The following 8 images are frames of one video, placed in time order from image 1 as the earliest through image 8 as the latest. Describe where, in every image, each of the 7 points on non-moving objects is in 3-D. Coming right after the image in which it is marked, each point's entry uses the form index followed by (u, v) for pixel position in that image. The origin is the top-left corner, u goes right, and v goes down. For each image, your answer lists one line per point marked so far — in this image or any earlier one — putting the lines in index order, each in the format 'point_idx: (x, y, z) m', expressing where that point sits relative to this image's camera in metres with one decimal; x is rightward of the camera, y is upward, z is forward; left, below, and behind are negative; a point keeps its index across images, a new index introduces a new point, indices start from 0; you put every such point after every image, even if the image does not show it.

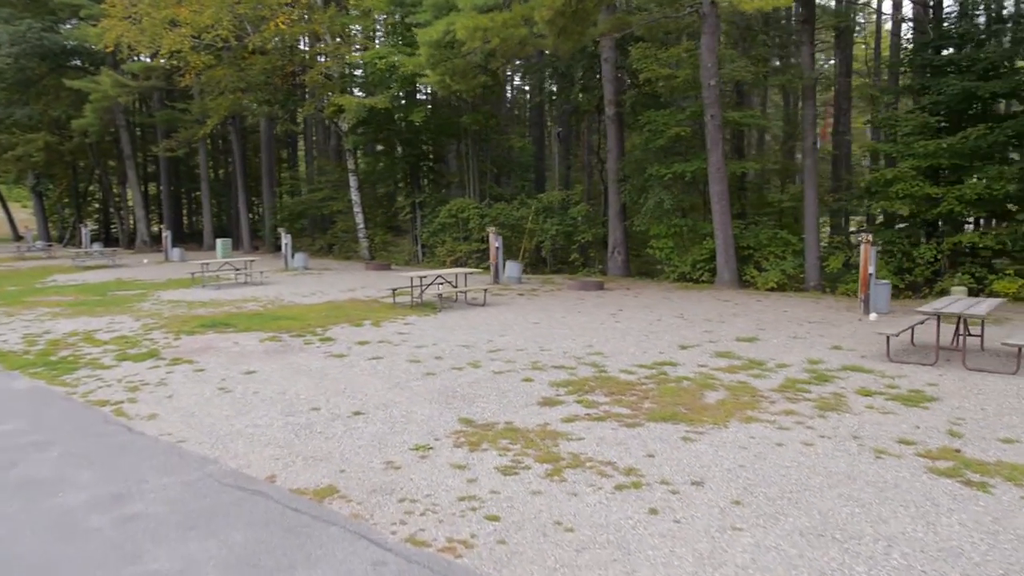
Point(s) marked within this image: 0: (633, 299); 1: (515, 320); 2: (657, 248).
0: (+2.0, -0.2, +12.9) m
1: (0.0, -0.4, +10.3) m
2: (+3.1, +0.9, +16.4) m
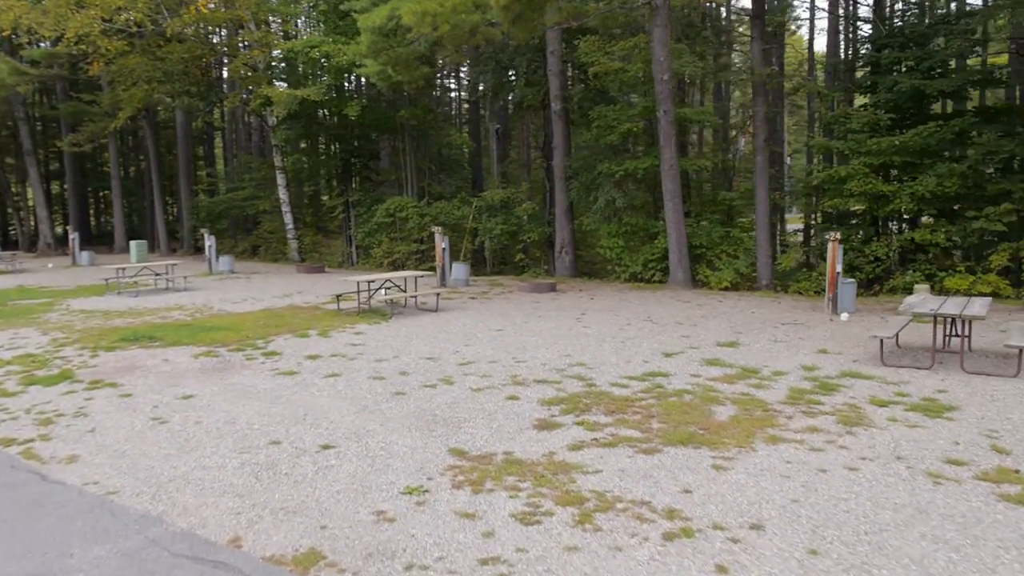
0: (+1.3, -0.2, +12.3) m
1: (-0.5, -0.5, +9.5) m
2: (+2.0, +0.8, +16.0) m
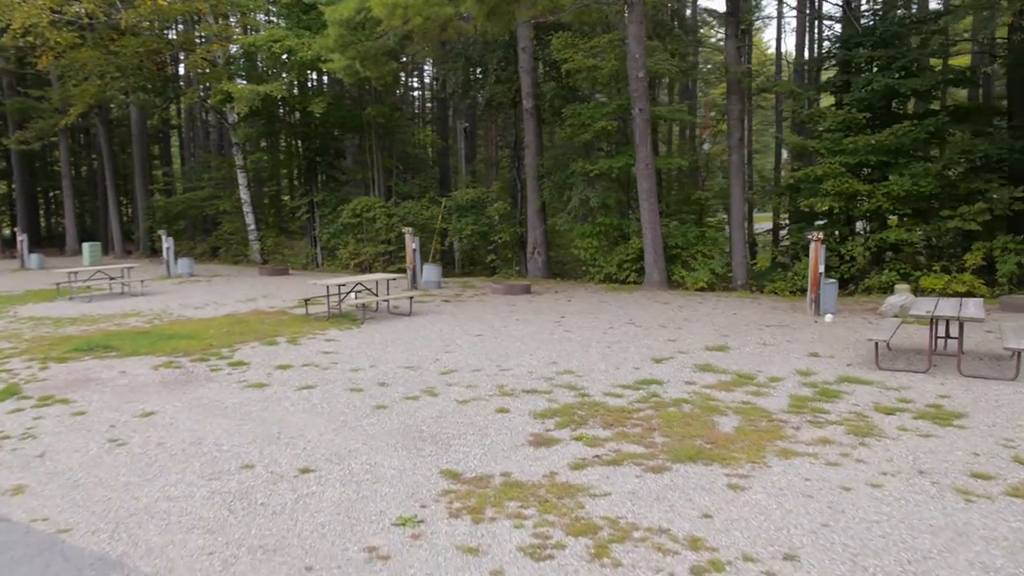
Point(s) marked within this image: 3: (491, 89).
0: (+0.9, -0.3, +12.0) m
1: (-0.7, -0.5, +9.1) m
2: (+1.4, +0.8, +15.7) m
3: (-0.5, +4.5, +17.4) m
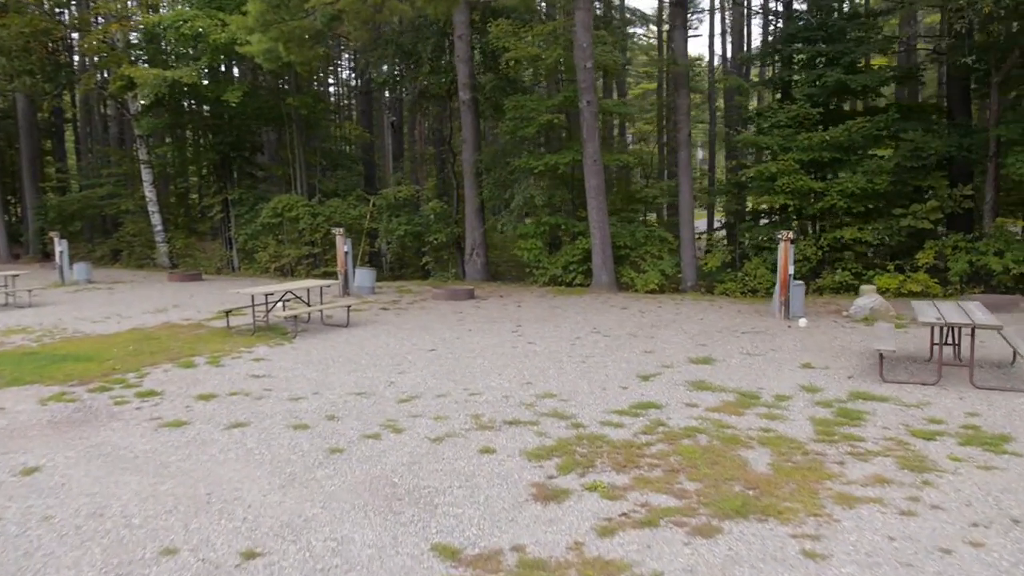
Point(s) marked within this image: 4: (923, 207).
0: (+0.1, -0.3, +11.0) m
1: (-1.2, -0.6, +8.0) m
2: (+0.2, +0.8, +14.8) m
3: (-1.9, +4.5, +16.3) m
4: (+6.7, +1.3, +12.3) m
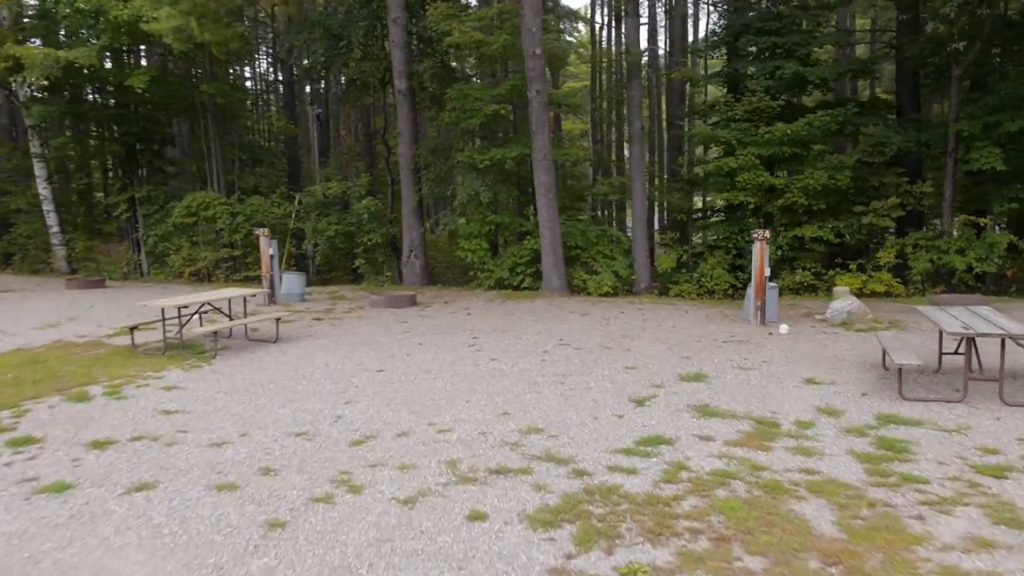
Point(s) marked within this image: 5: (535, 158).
0: (-0.5, -0.4, +10.0) m
1: (-1.5, -0.7, +6.9) m
2: (-0.8, +0.7, +13.7) m
3: (-3.1, +4.4, +15.0) m
4: (+5.8, +1.3, +11.9) m
5: (+0.4, +2.2, +12.7) m
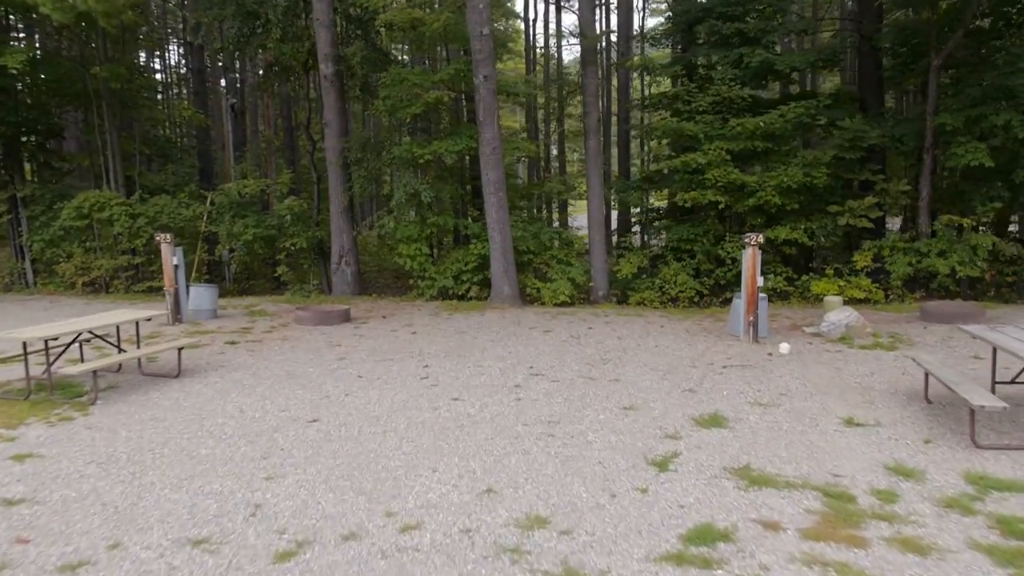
0: (-1.1, -0.6, +8.5) m
1: (-1.7, -0.9, +5.3) m
2: (-1.7, +0.5, +12.2) m
3: (-4.2, +4.2, +13.2) m
4: (+5.1, +1.2, +11.1) m
5: (-0.4, +2.0, +11.3) m
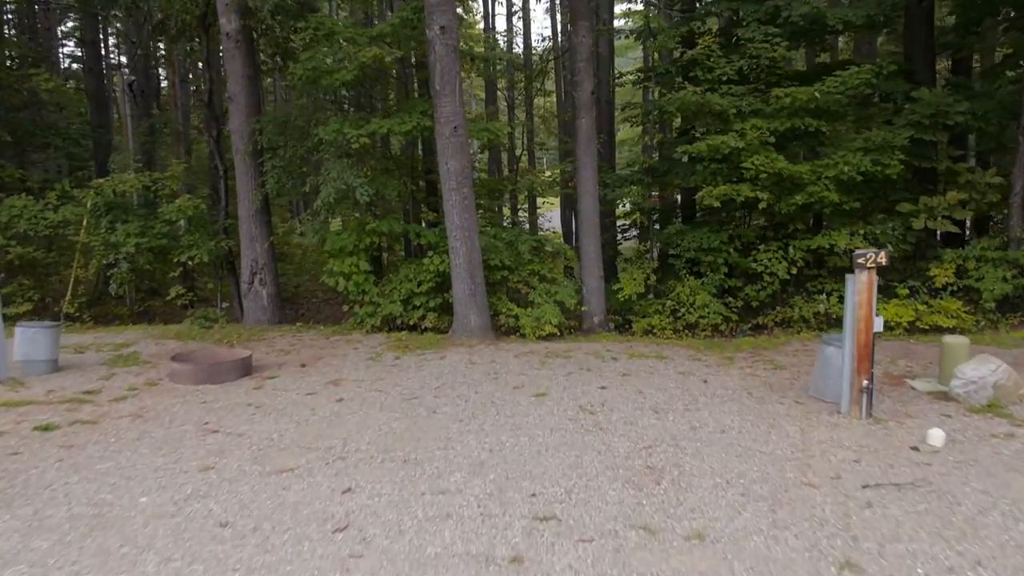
0: (-1.2, -0.9, +5.5) m
1: (-1.7, -1.3, +2.3) m
2: (-2.1, +0.2, +9.1) m
3: (-4.6, +3.8, +10.0) m
4: (+4.7, +1.0, +8.4) m
5: (-0.8, +1.7, +8.3) m
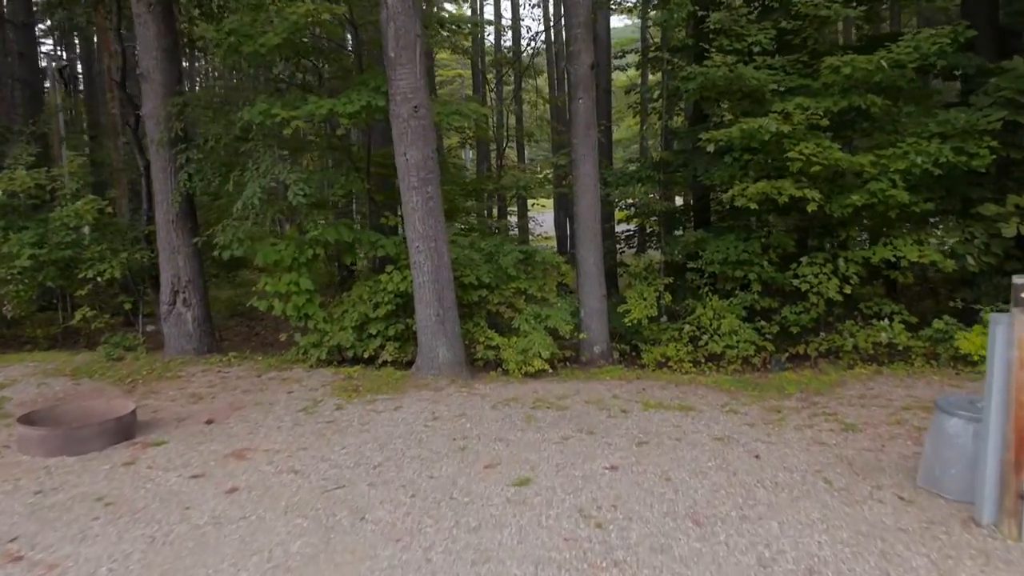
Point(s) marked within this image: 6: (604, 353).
0: (-1.4, -1.1, +3.6) m
1: (-1.8, -1.5, +0.4) m
2: (-2.3, -0.1, +7.3) m
3: (-4.9, +3.6, +8.1) m
4: (+4.6, +0.8, +6.6) m
5: (-1.0, +1.5, +6.4) m
6: (+0.9, -0.6, +7.4) m
